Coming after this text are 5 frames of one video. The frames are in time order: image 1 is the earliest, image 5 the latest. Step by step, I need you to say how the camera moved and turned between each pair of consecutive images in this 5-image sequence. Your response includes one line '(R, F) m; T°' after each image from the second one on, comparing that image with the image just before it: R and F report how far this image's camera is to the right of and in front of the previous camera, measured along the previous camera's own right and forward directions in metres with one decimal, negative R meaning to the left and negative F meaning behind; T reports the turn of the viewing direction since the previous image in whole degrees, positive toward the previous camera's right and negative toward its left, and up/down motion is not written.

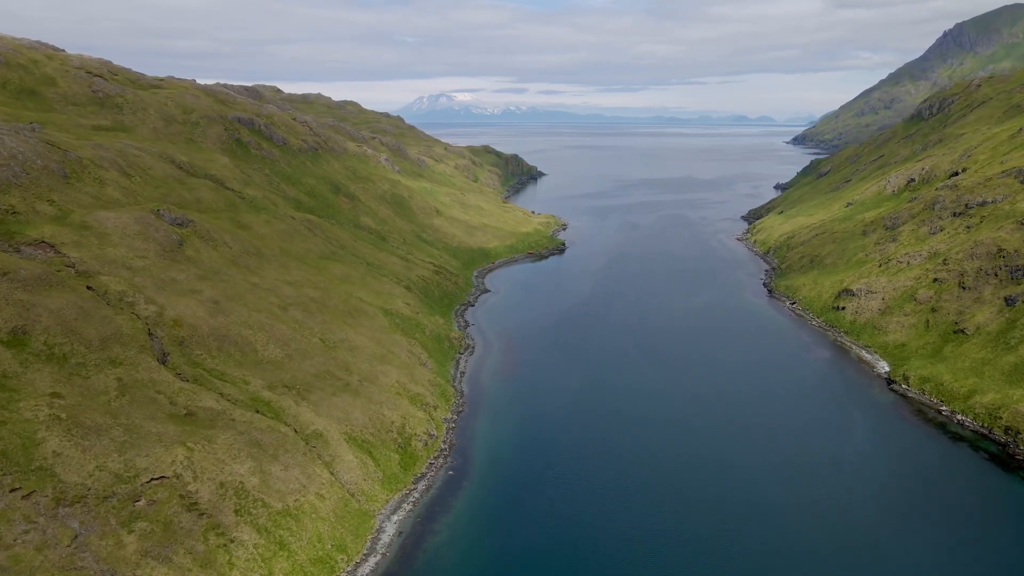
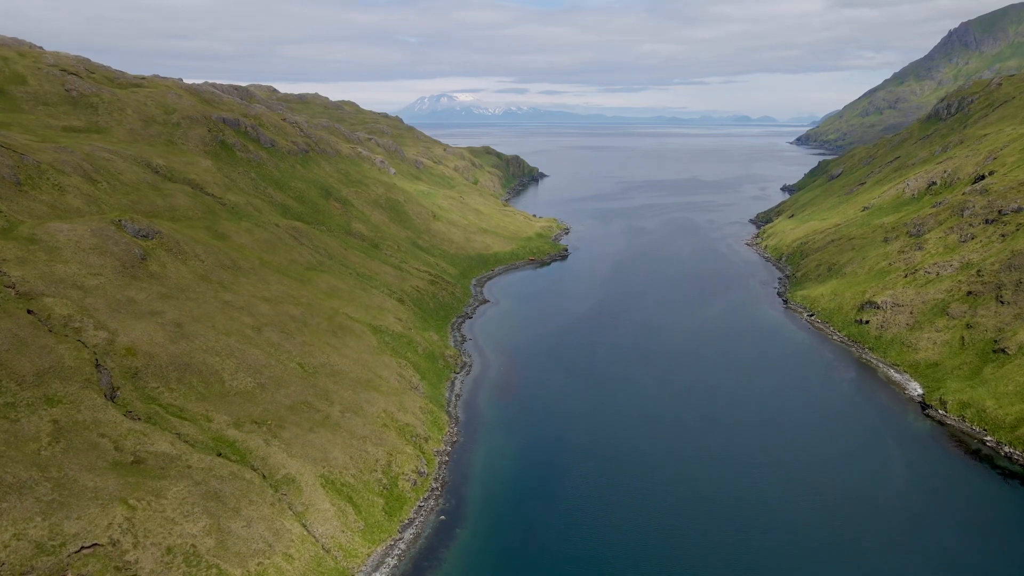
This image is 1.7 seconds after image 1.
(+0.2, +6.7) m; 0°
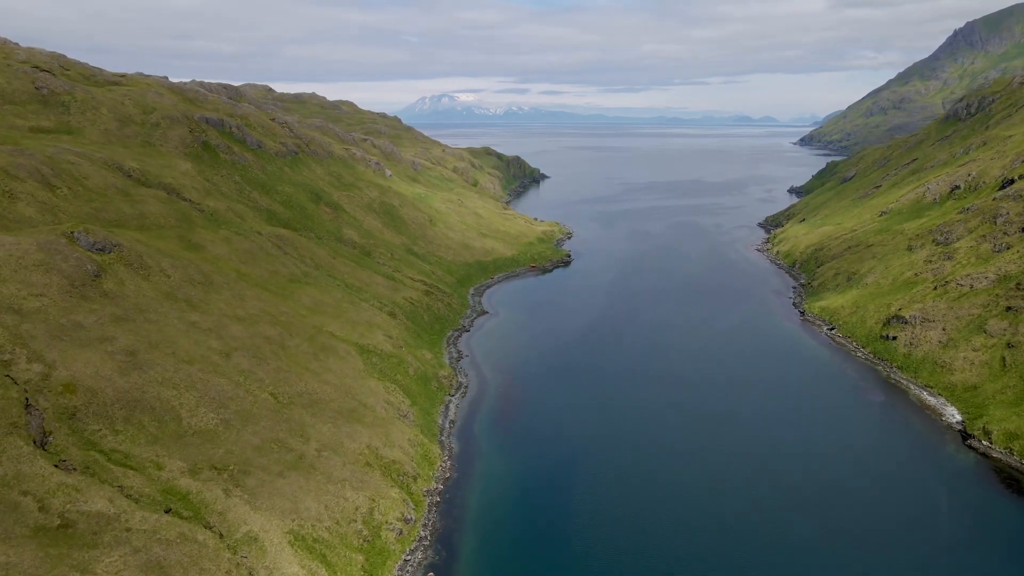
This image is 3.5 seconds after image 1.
(+0.2, +6.7) m; 0°
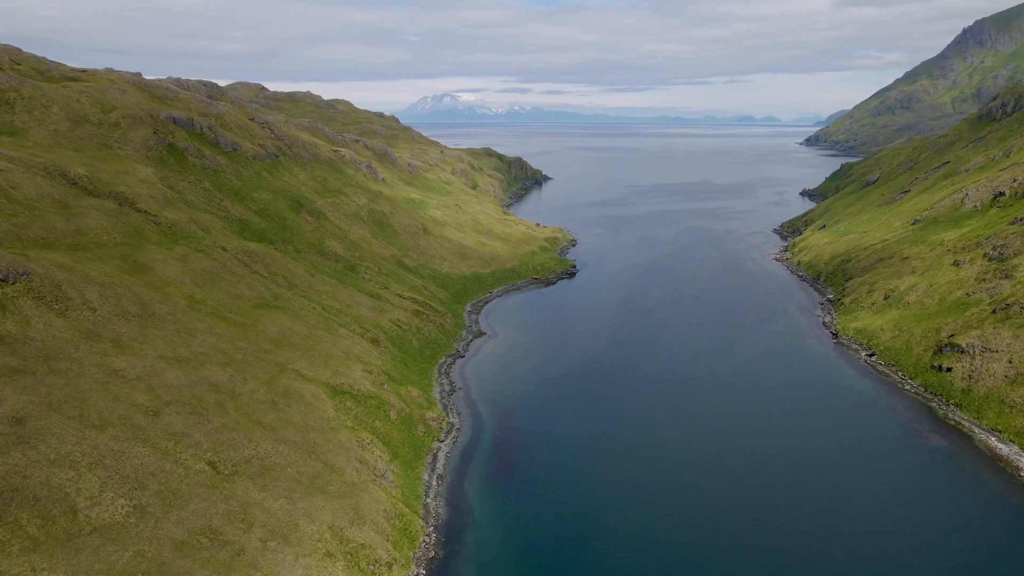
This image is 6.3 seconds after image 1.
(+0.2, +10.9) m; 0°
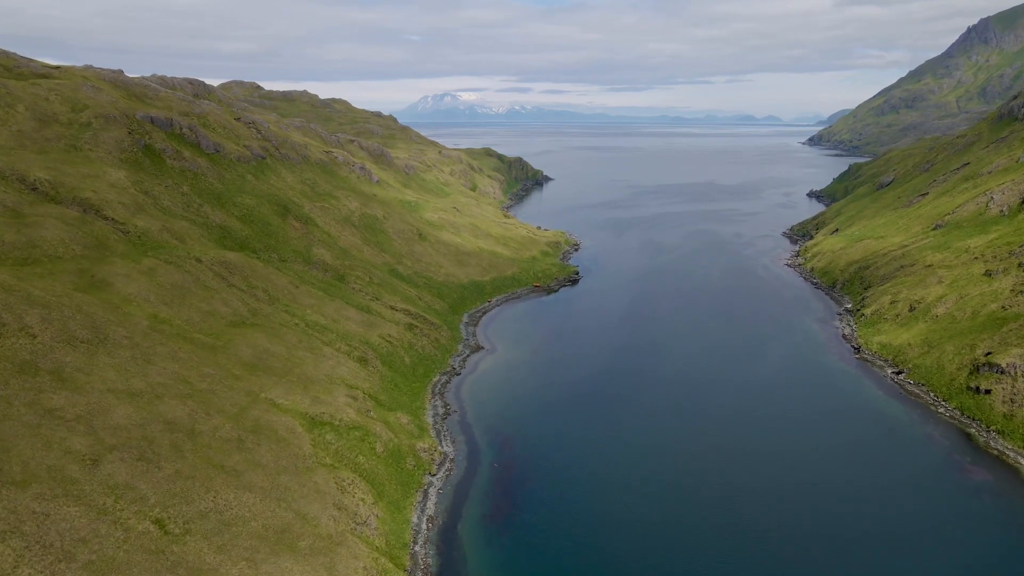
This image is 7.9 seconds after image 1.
(+0.2, +6.3) m; 0°
